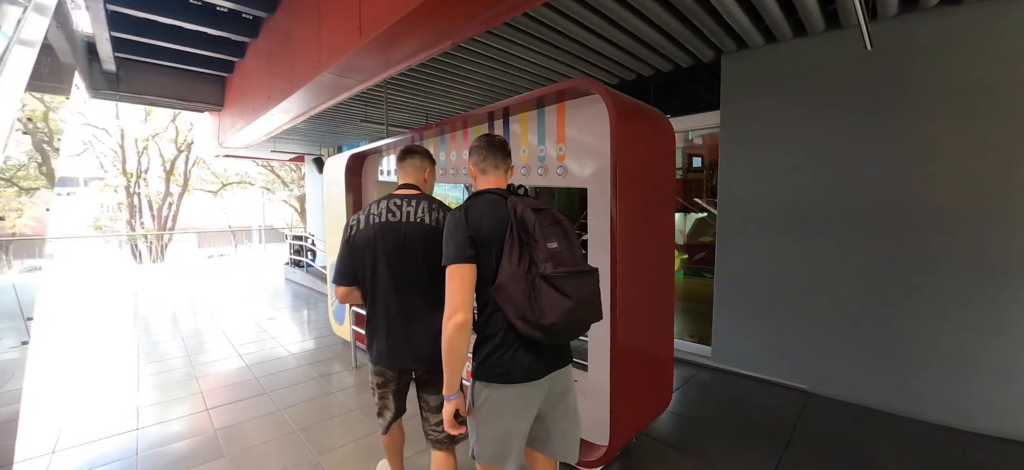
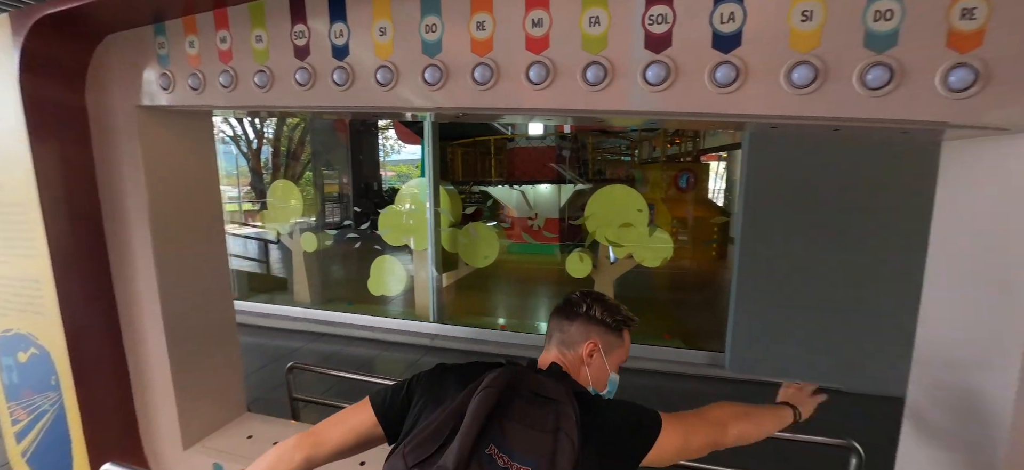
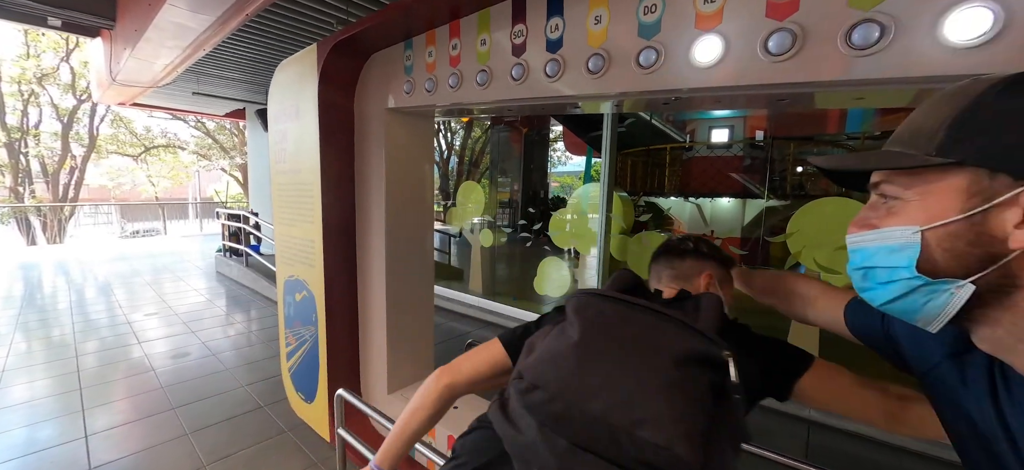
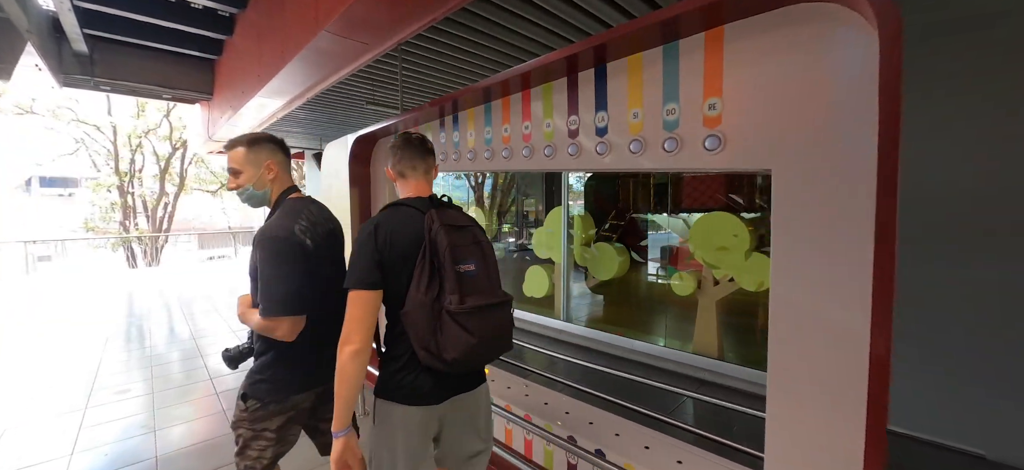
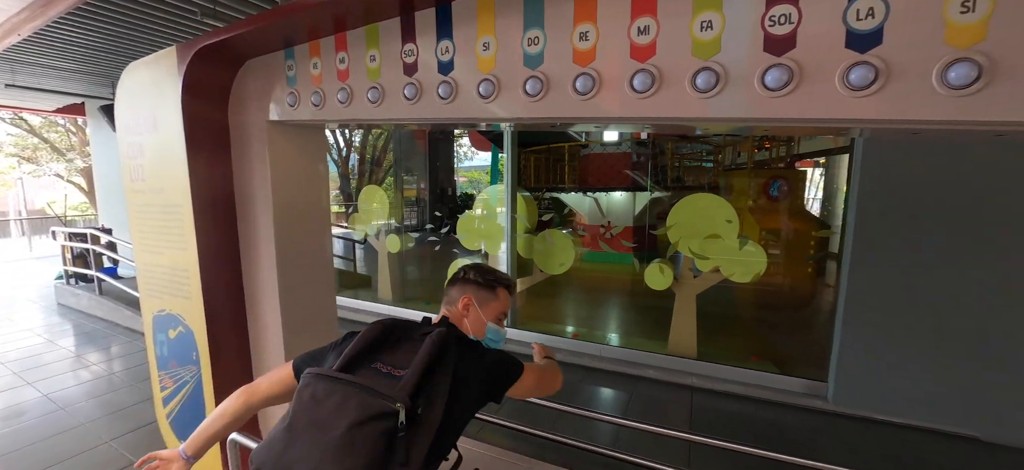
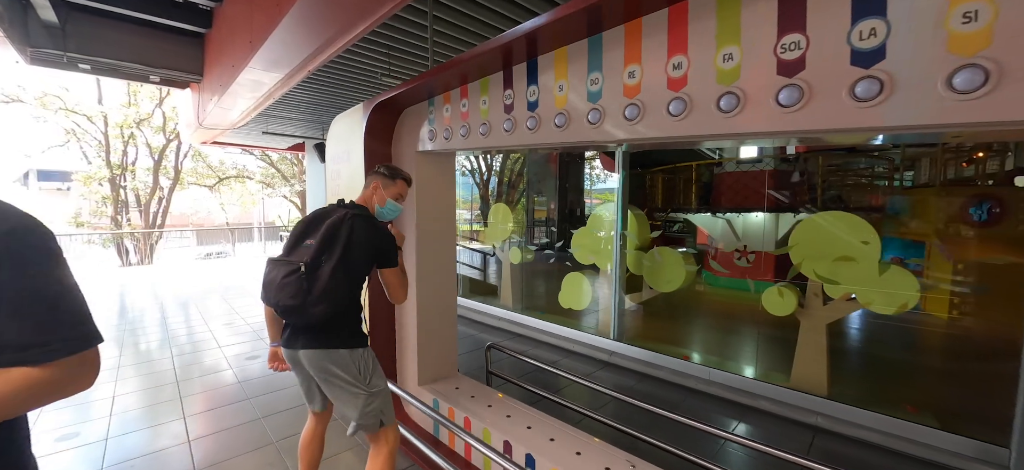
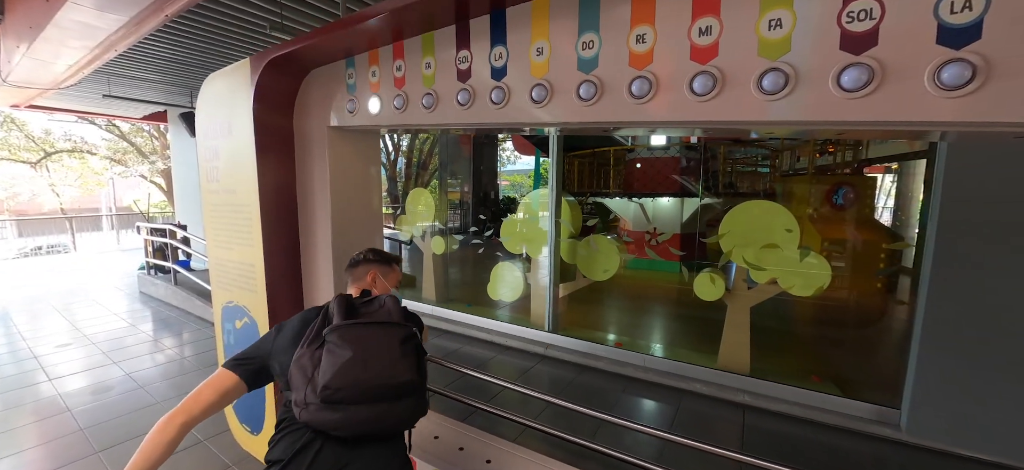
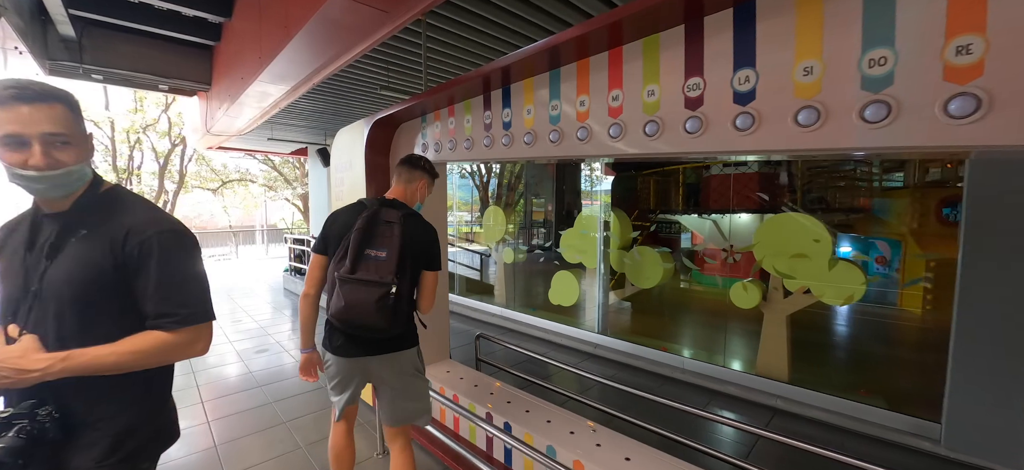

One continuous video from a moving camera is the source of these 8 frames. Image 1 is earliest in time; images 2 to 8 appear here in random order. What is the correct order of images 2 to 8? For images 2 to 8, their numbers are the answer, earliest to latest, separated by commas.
4, 8, 6, 3, 7, 5, 2
